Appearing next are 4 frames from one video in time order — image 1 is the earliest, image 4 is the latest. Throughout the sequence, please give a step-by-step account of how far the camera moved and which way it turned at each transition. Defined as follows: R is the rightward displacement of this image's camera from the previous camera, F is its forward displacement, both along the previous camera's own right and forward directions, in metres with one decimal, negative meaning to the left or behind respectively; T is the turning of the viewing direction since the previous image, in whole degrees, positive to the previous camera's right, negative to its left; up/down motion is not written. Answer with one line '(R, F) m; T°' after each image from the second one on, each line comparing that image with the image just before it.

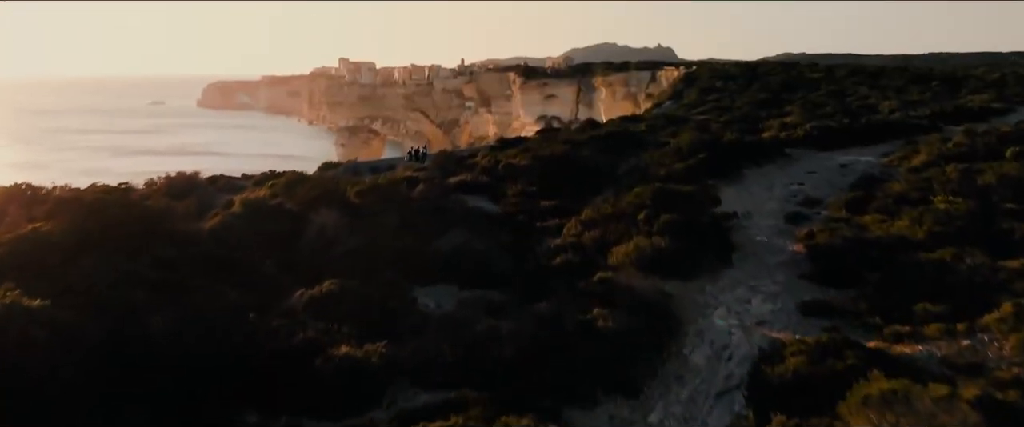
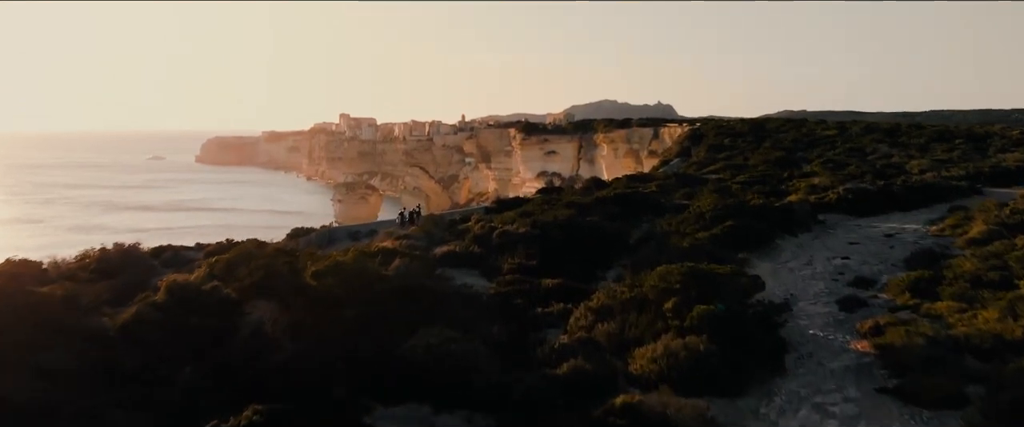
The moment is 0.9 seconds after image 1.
(+0.1, +2.9) m; 0°
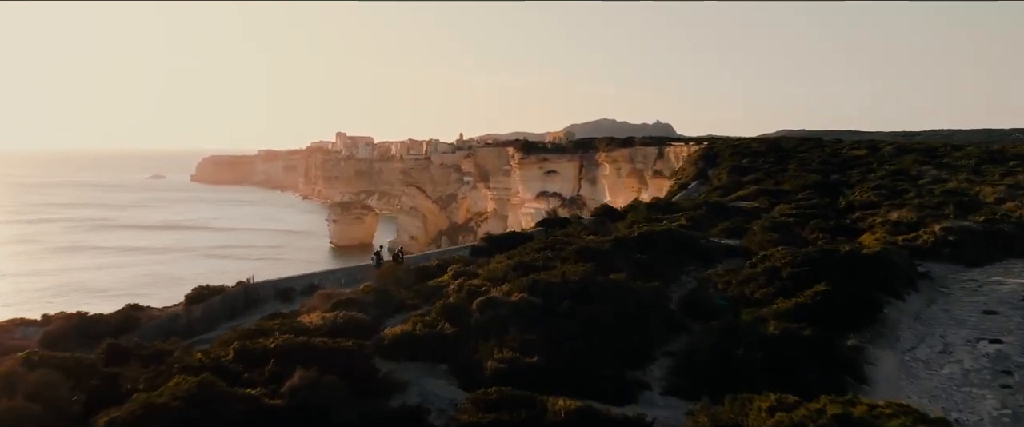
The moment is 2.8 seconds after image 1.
(+0.1, +5.8) m; 0°
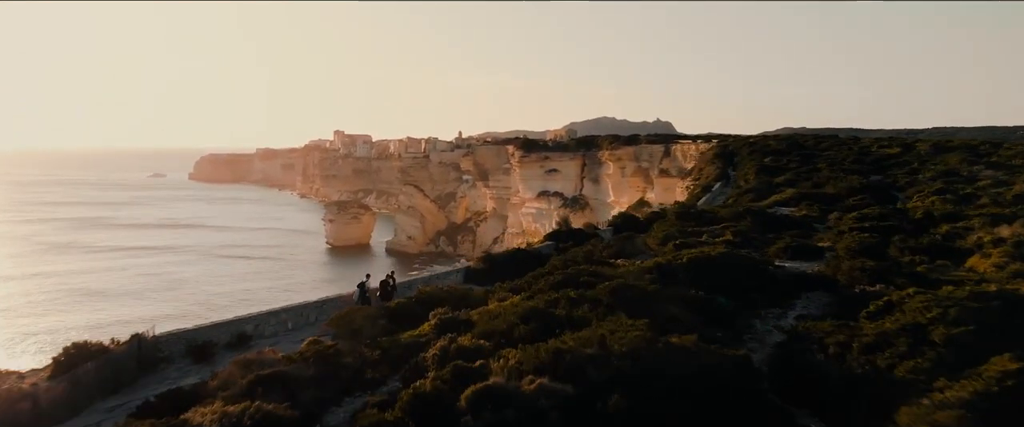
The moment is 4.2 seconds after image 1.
(-0.1, +4.5) m; 0°
